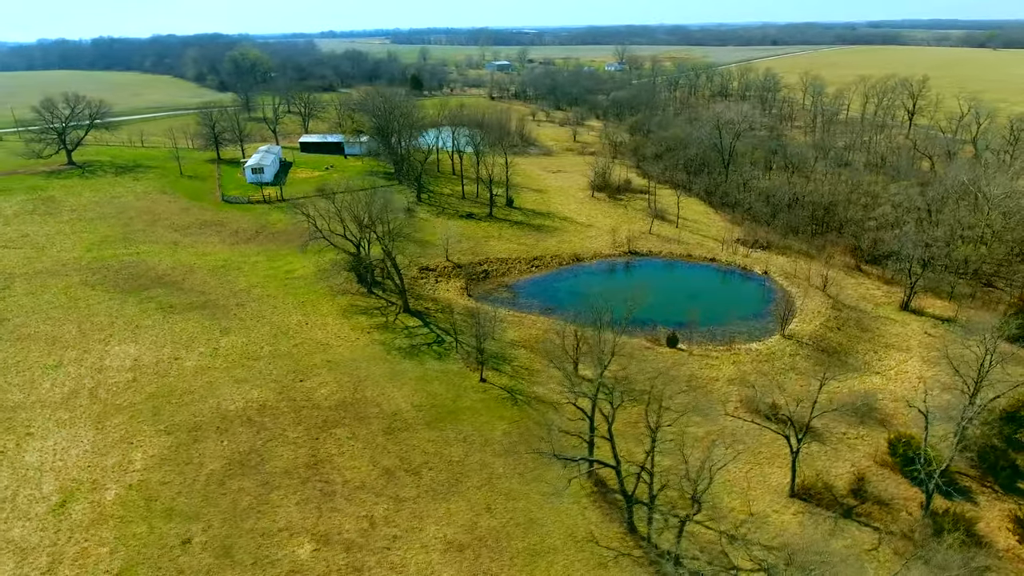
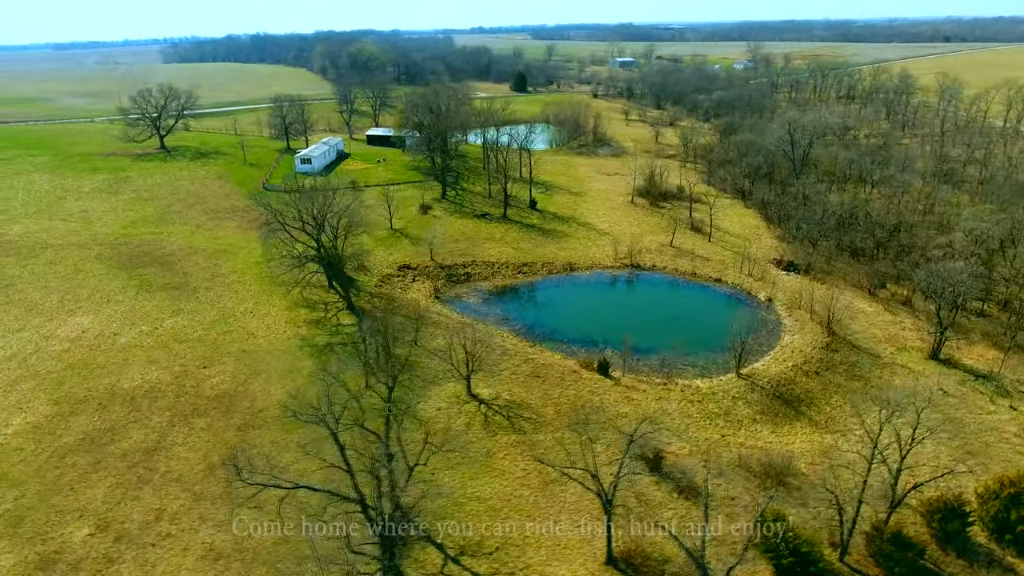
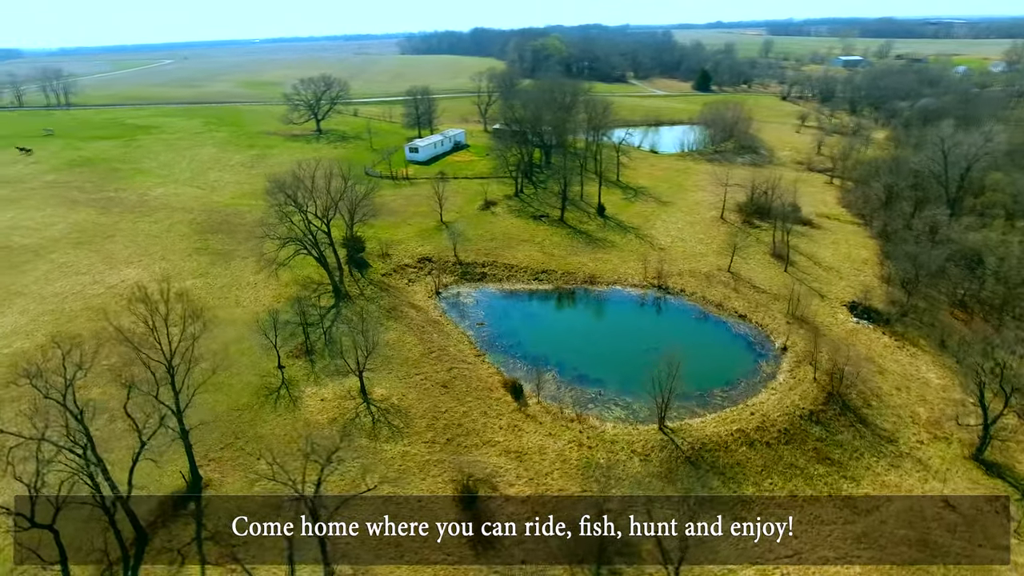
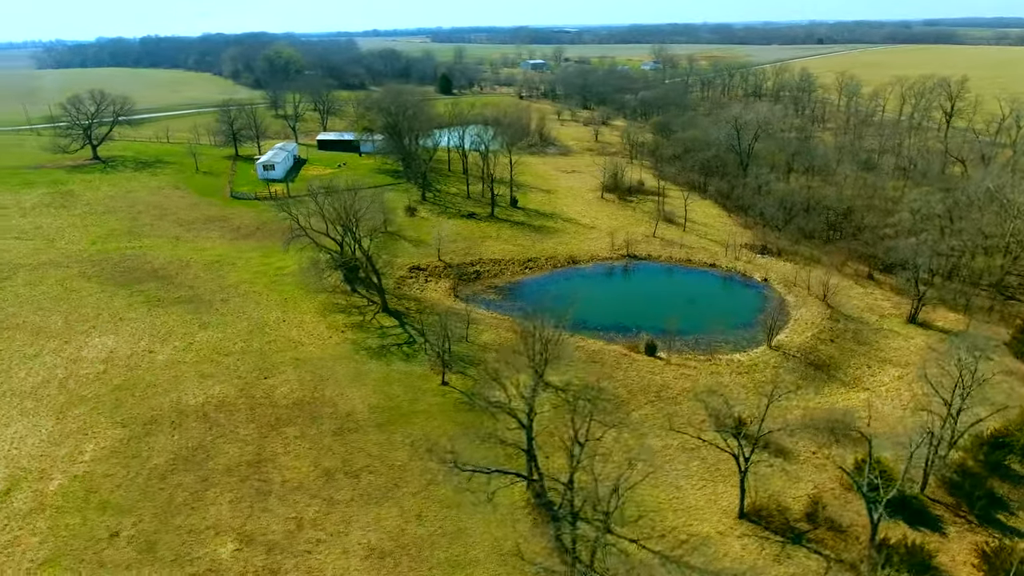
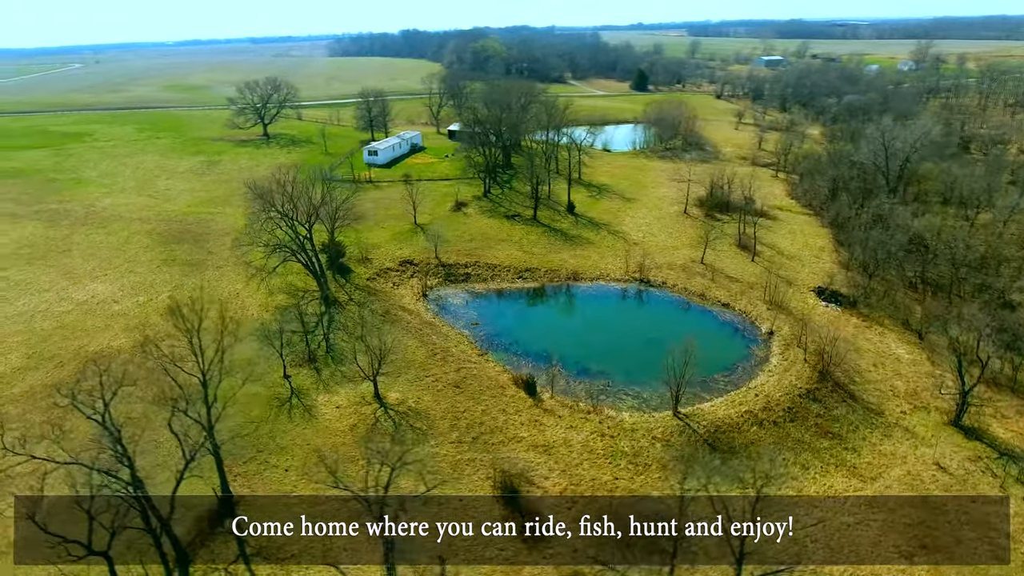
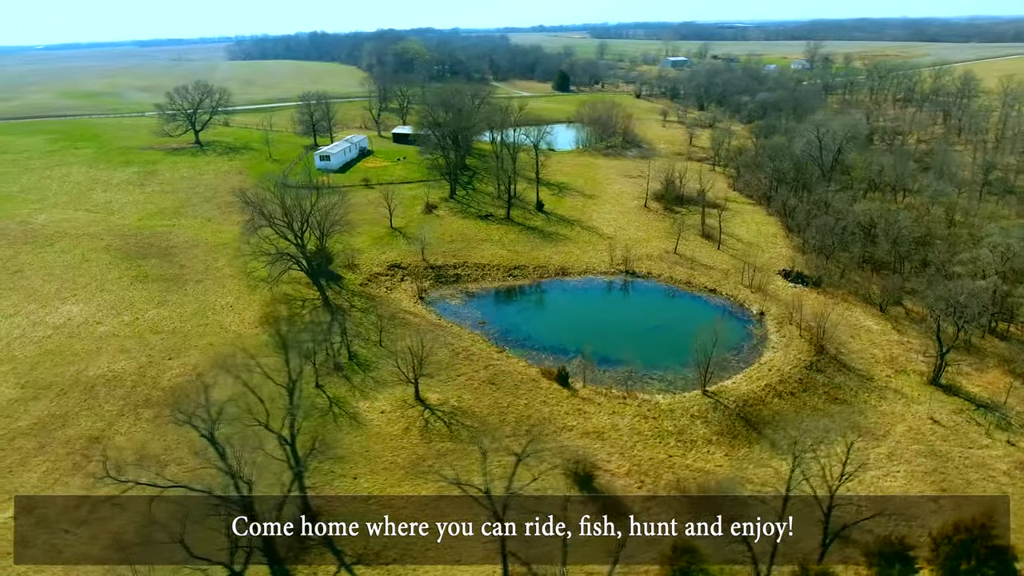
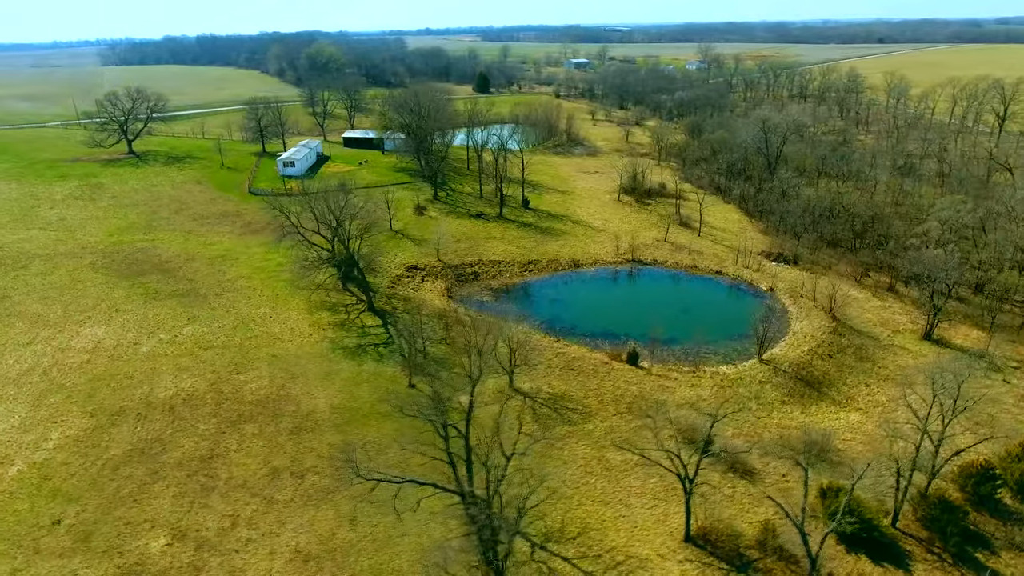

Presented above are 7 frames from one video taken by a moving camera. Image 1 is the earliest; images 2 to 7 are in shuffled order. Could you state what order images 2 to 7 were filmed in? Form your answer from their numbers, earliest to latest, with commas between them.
4, 7, 2, 6, 5, 3
